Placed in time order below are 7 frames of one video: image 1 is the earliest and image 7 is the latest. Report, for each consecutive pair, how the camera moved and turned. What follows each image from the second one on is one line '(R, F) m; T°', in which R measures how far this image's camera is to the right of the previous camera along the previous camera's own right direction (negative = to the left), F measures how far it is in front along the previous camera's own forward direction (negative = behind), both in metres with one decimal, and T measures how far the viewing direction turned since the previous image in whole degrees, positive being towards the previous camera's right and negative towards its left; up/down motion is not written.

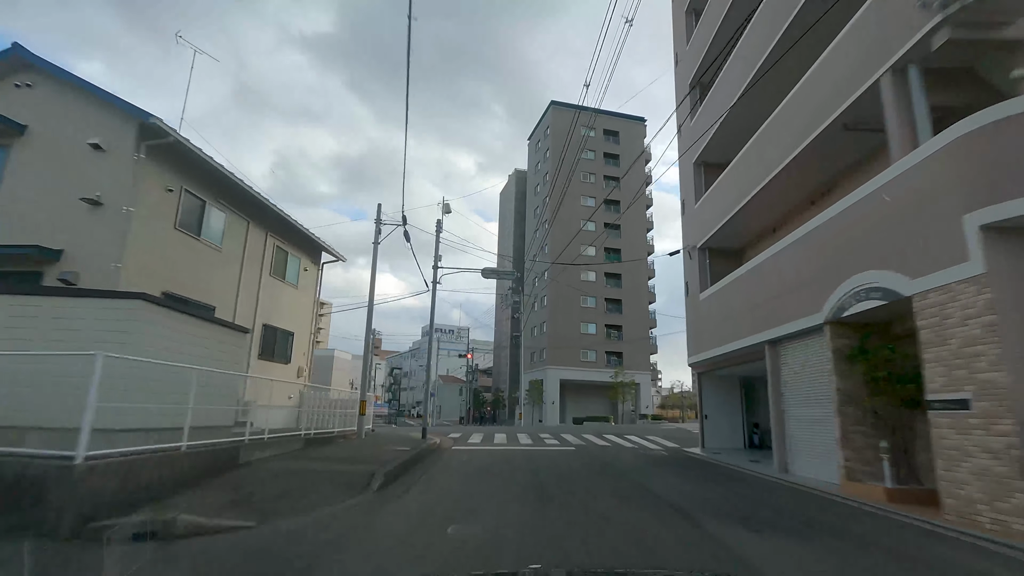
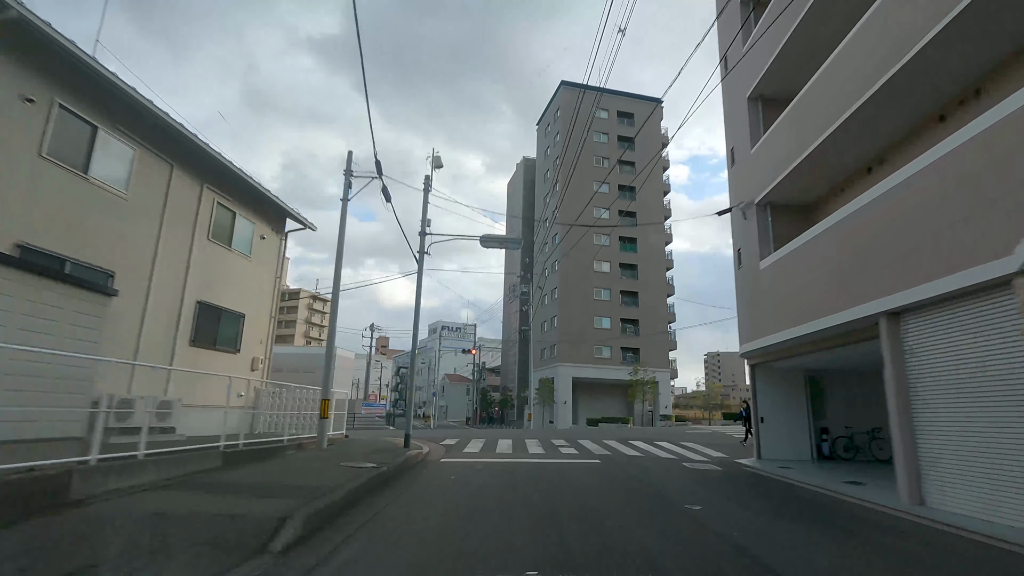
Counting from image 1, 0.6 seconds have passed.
(+0.1, +3.5) m; -1°
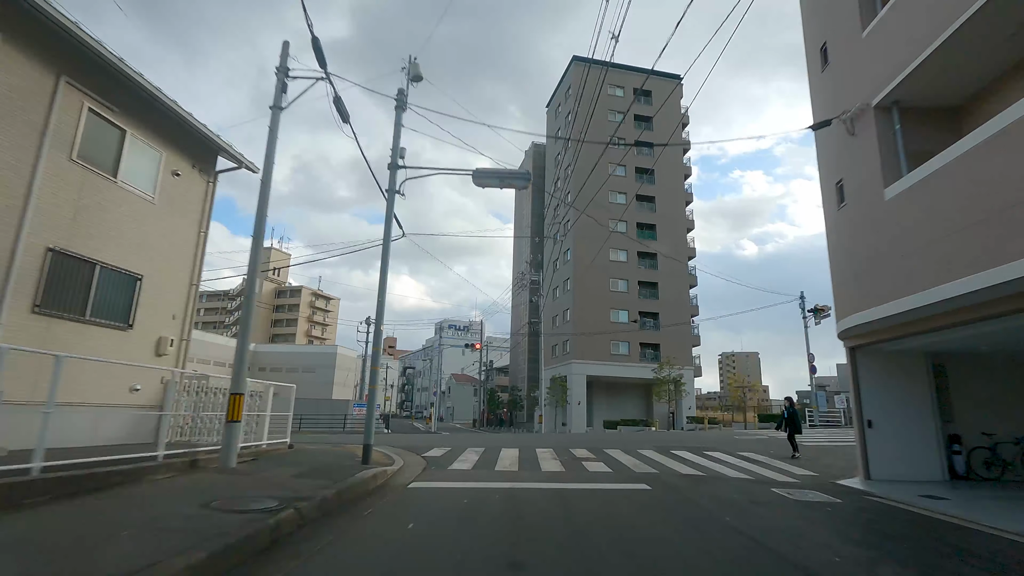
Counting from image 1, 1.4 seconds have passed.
(+0.1, +4.0) m; -1°
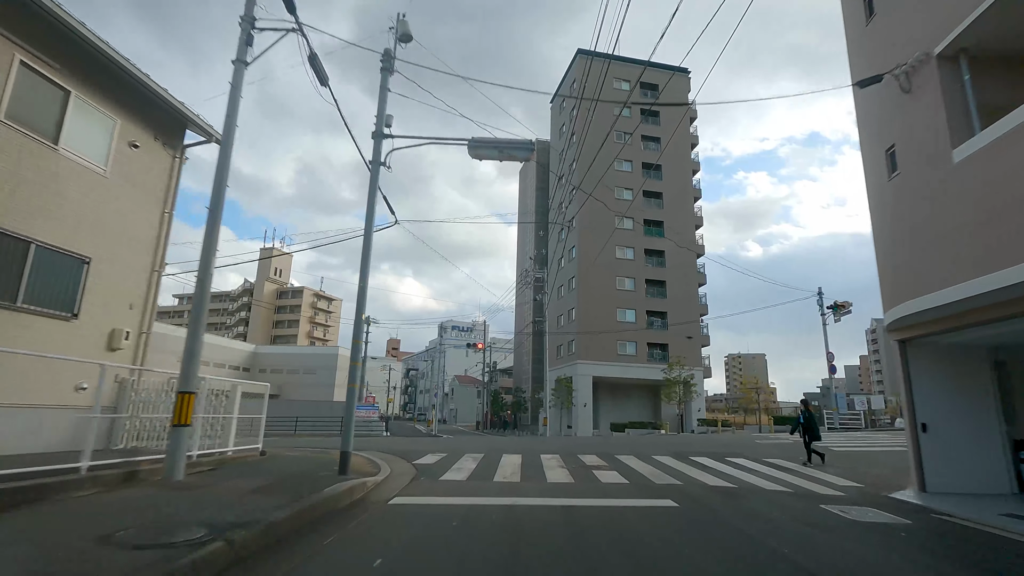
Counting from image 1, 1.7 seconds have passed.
(+0.1, +1.3) m; 0°
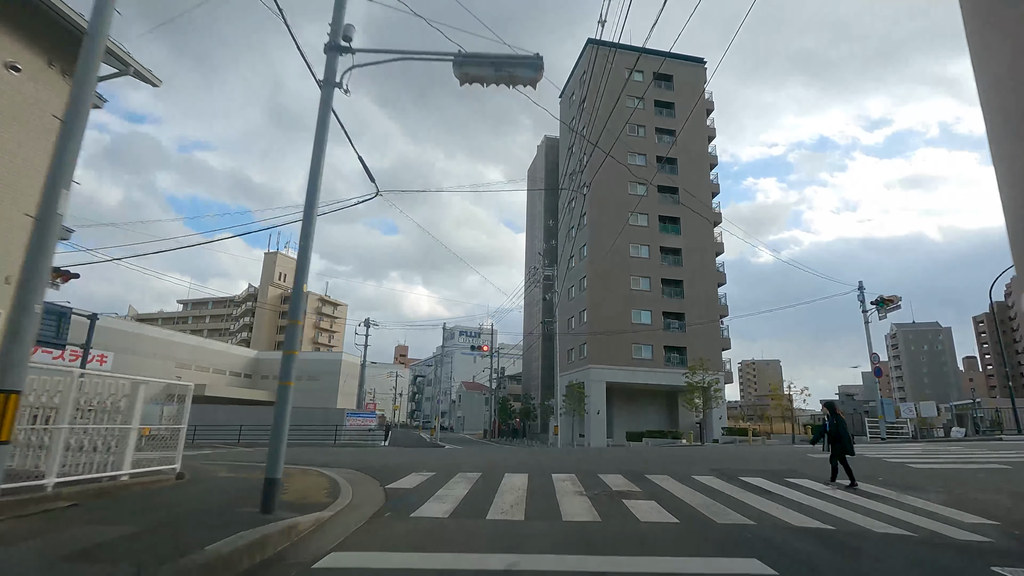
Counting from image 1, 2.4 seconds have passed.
(+0.1, +2.4) m; -1°
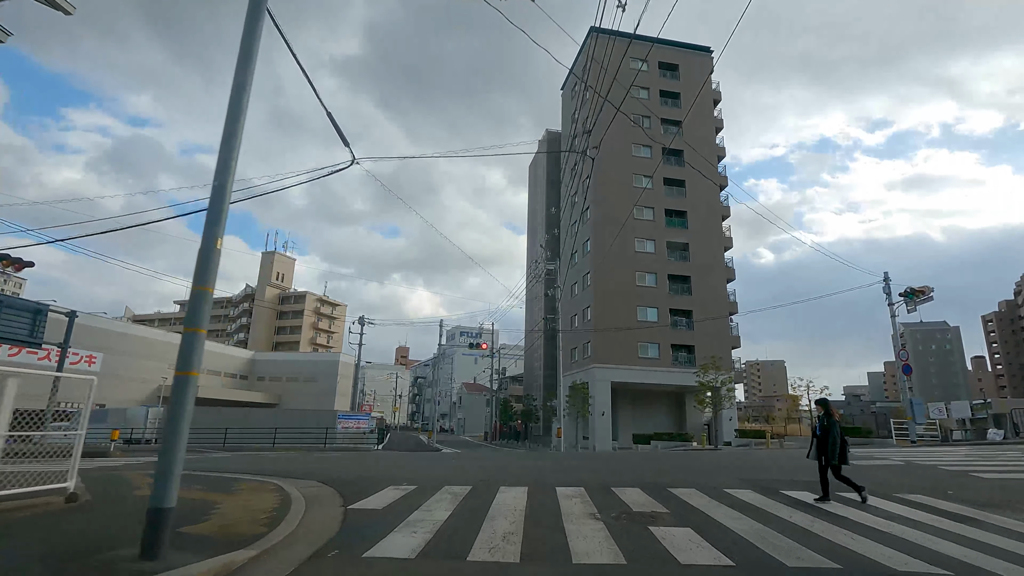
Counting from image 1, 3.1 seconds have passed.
(+0.1, +1.6) m; 0°
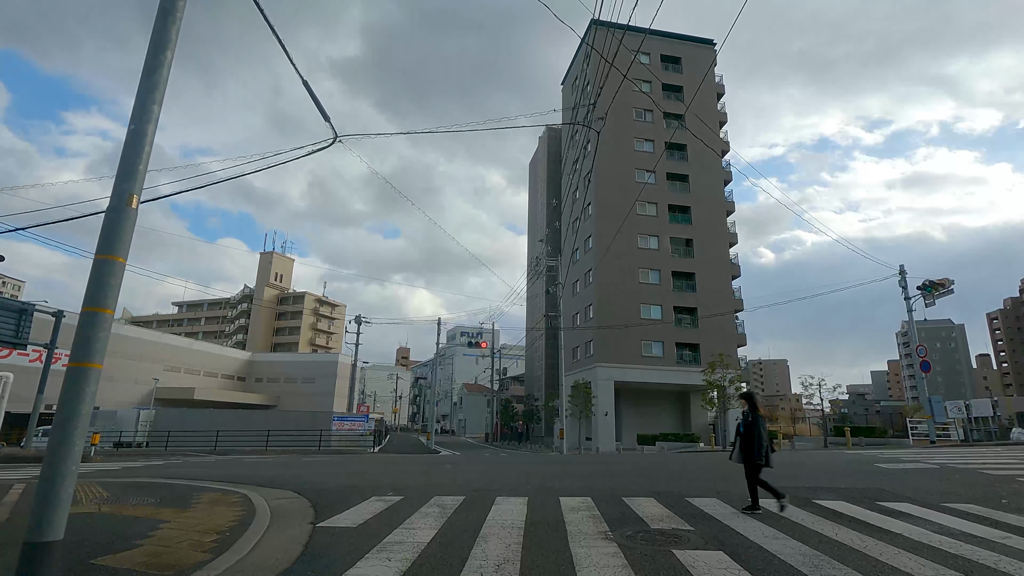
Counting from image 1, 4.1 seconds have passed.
(+0.1, +0.9) m; 0°
